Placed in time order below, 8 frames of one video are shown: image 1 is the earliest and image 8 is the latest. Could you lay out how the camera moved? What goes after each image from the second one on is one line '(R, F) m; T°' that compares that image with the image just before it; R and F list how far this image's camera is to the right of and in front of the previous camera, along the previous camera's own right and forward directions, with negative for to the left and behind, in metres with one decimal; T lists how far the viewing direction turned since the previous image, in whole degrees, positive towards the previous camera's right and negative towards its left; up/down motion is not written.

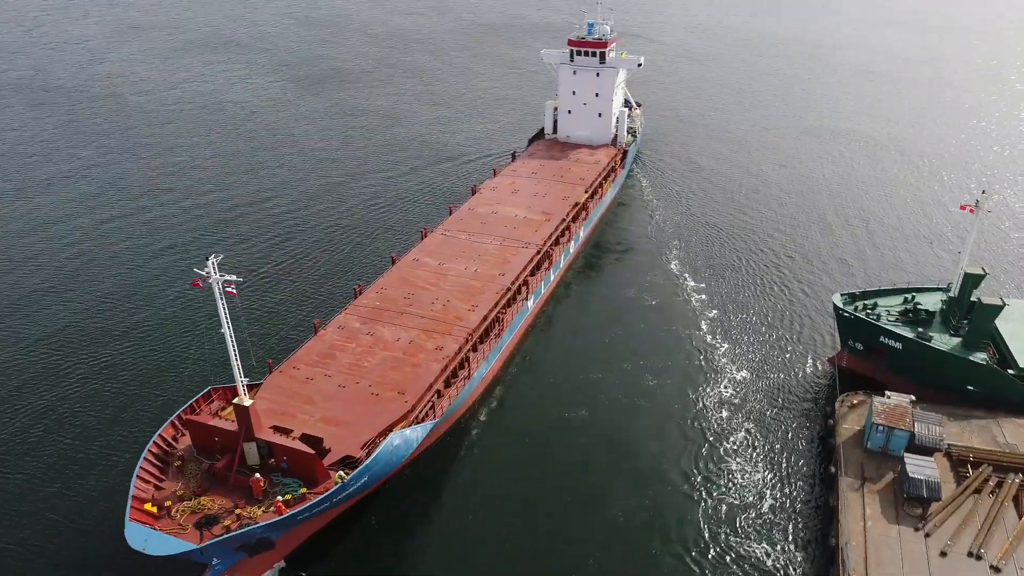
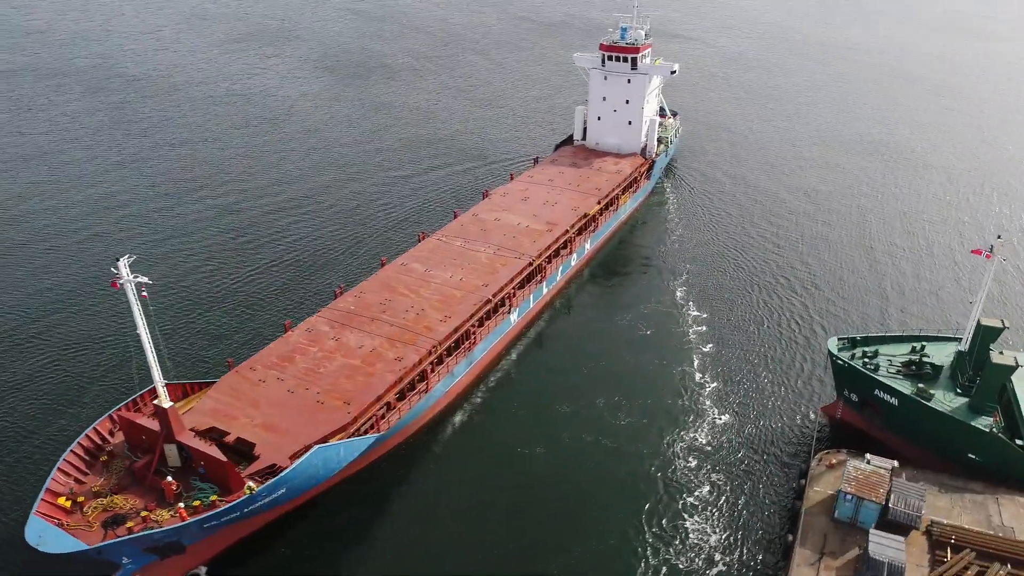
(+5.0, +2.0) m; -6°
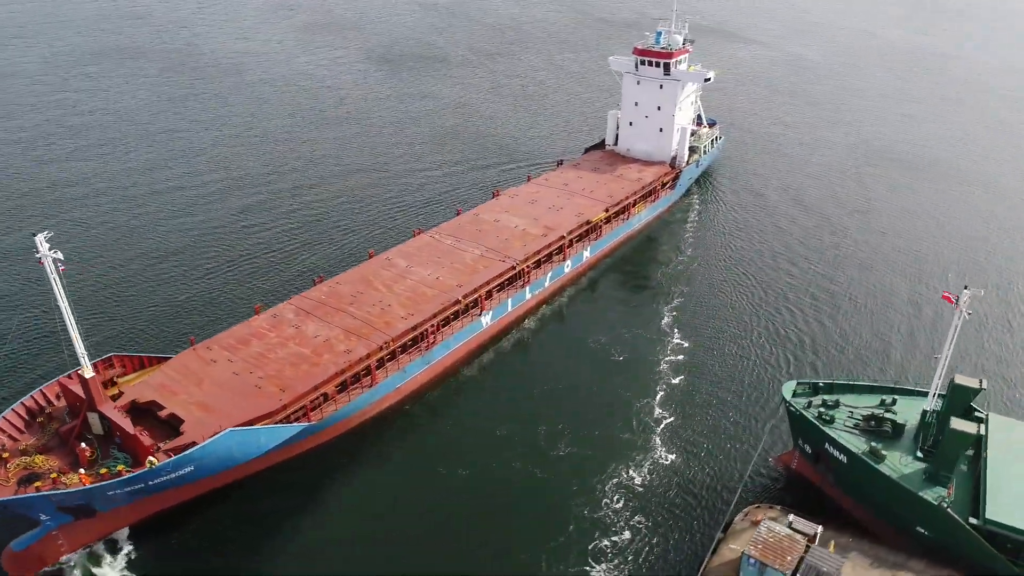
(+6.3, +1.5) m; -8°
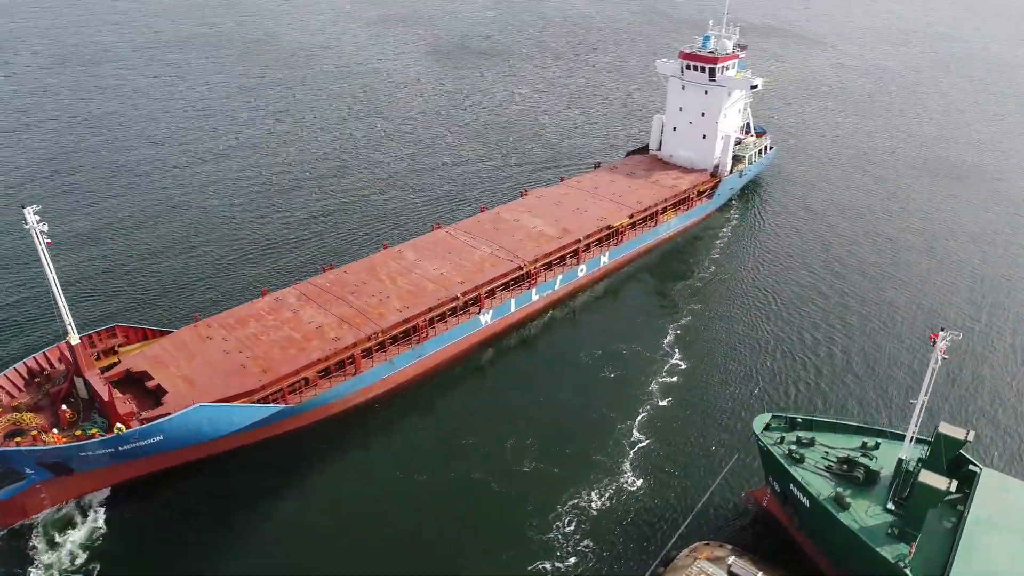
(+4.4, +0.8) m; -7°
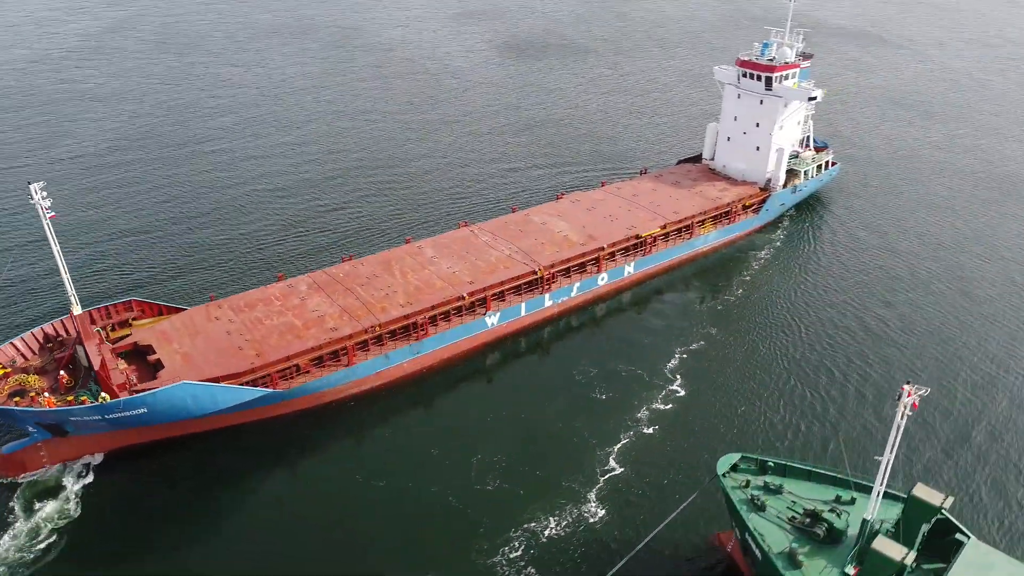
(+4.3, +1.0) m; -8°
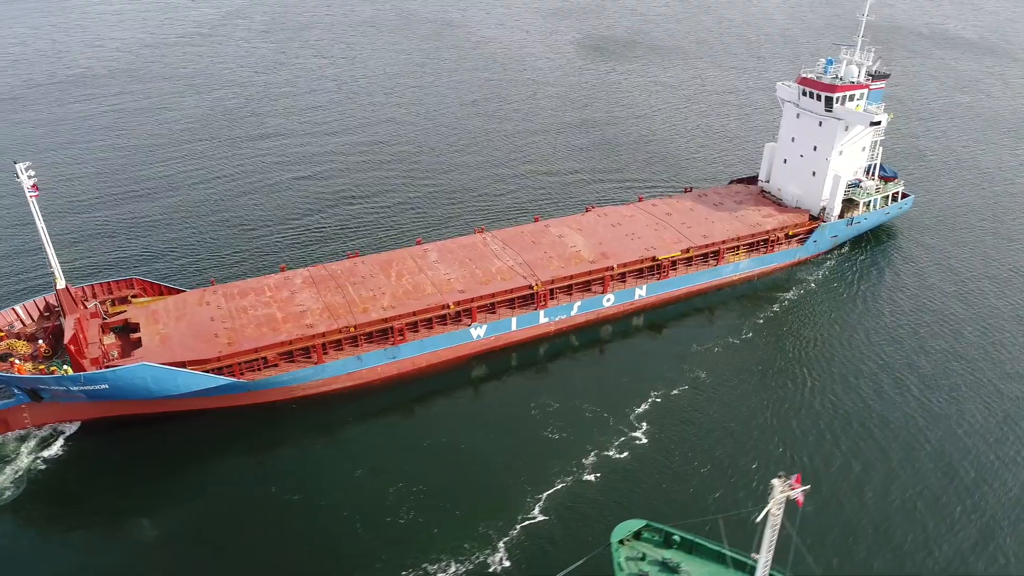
(+6.2, +2.0) m; -9°
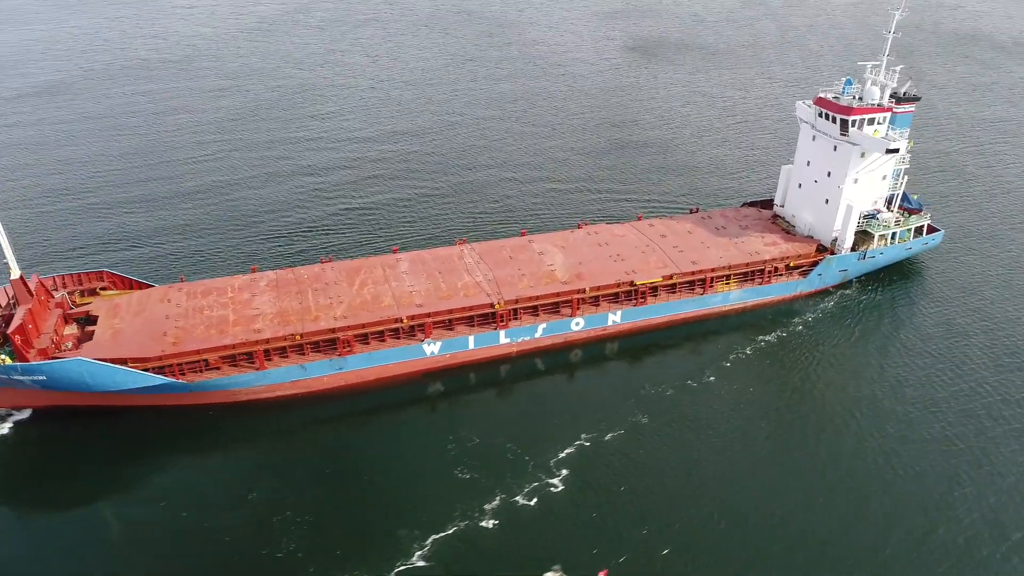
(+5.9, +1.8) m; -6°
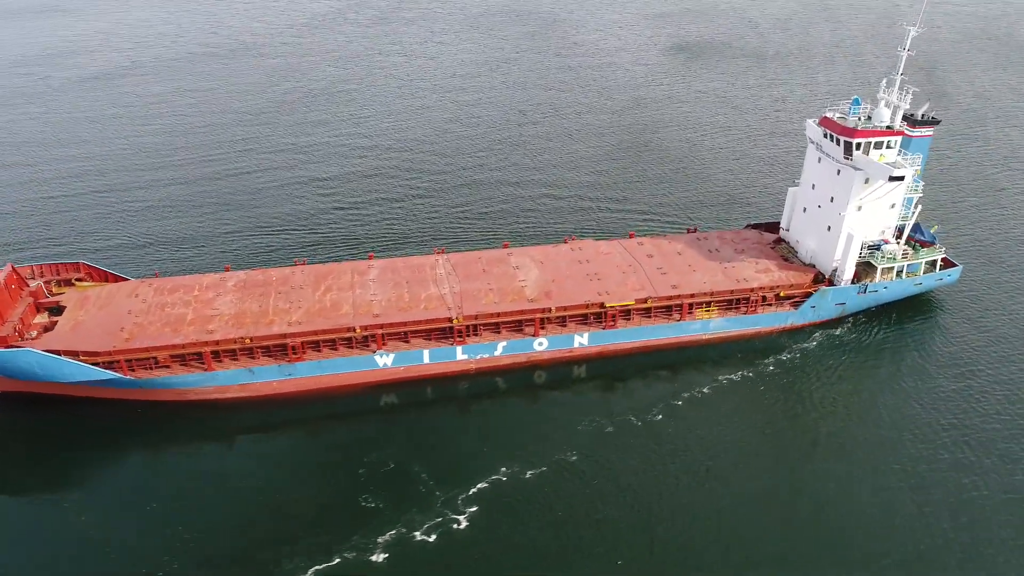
(+5.2, +1.6) m; -6°
